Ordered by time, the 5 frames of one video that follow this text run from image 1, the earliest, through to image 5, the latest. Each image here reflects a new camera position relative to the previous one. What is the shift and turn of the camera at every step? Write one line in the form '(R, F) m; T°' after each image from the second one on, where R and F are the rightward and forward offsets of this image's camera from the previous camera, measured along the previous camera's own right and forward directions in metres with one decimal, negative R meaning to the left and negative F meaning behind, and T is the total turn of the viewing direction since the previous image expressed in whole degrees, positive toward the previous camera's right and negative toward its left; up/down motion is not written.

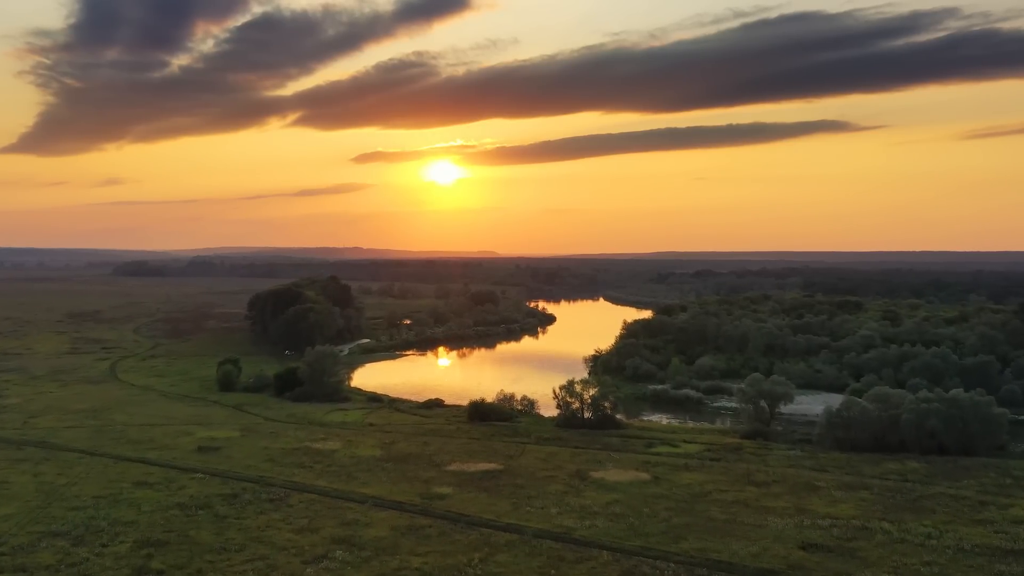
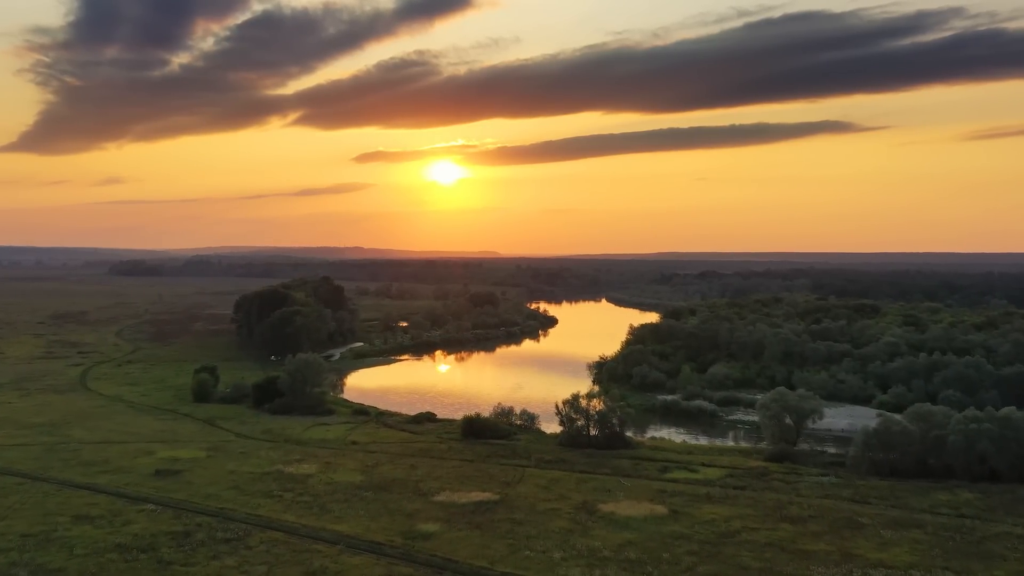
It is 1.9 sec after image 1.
(+0.2, +4.9) m; 0°
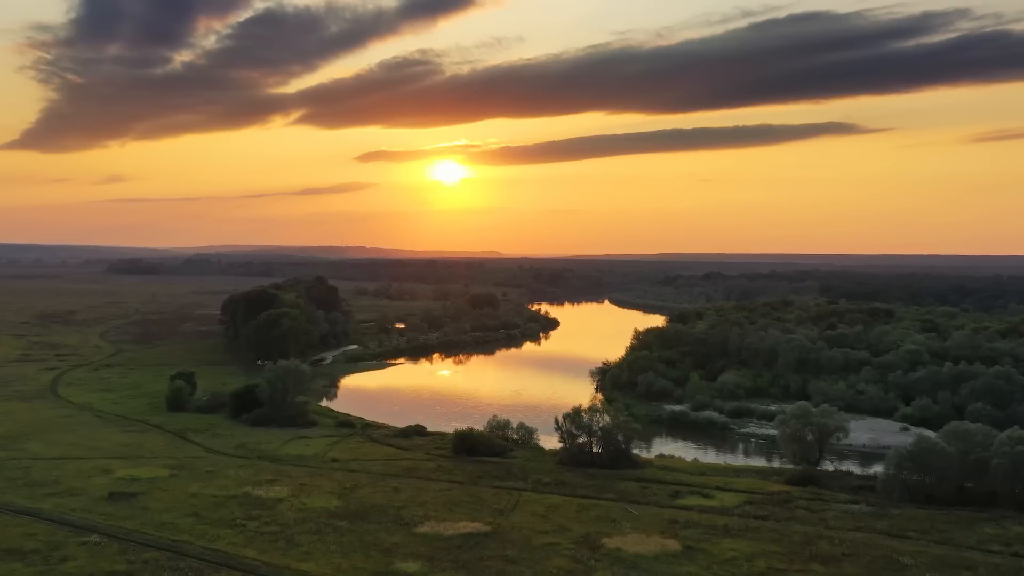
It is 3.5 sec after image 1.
(+0.4, +4.0) m; 0°
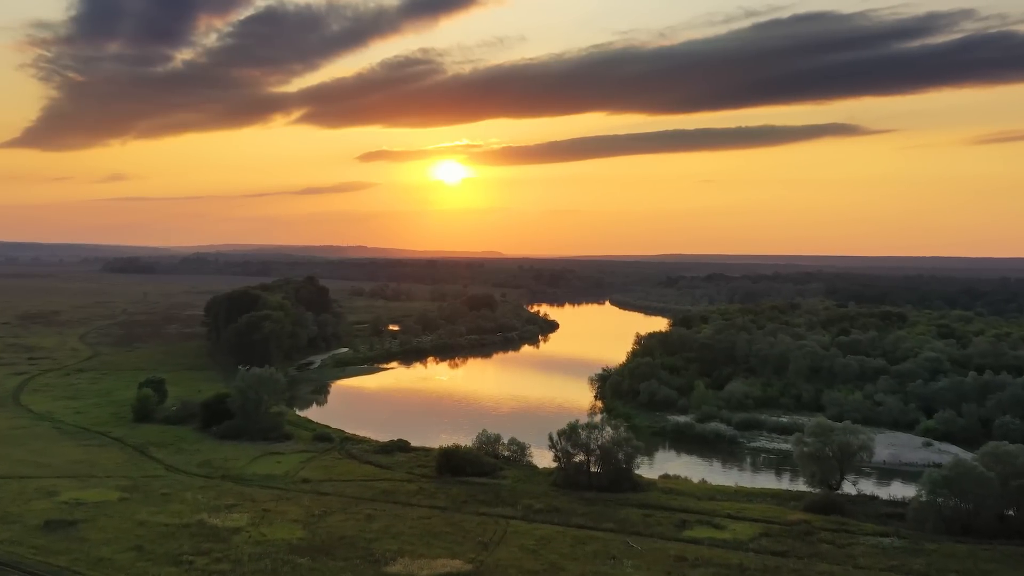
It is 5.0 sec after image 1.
(+0.6, +3.9) m; 0°
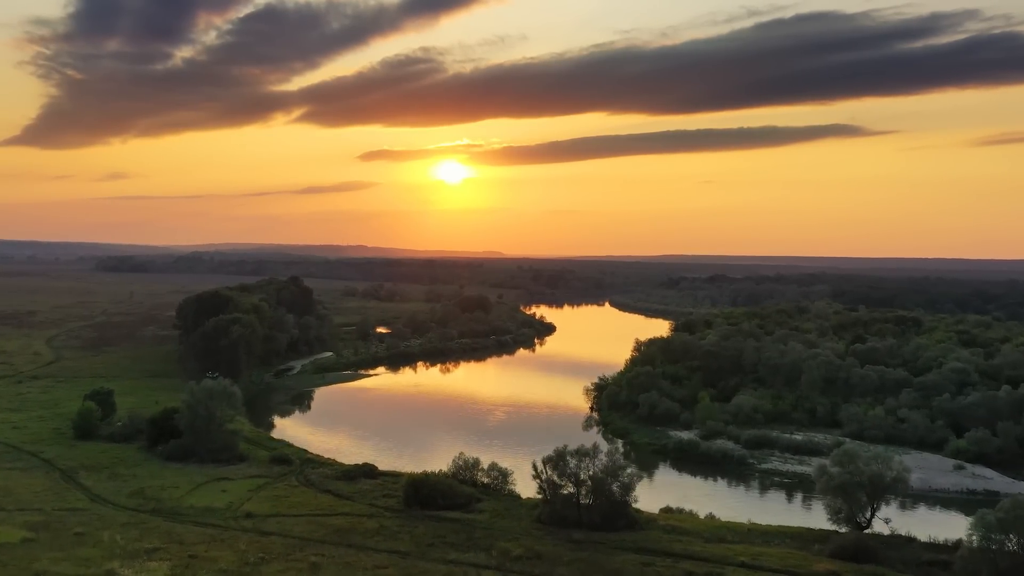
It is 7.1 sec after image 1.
(+1.1, +5.3) m; 0°
